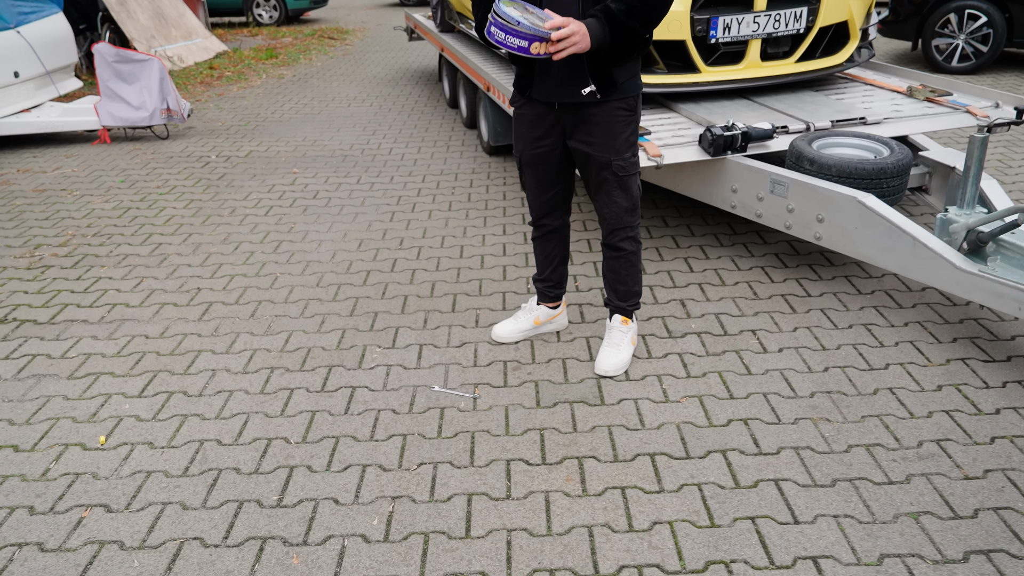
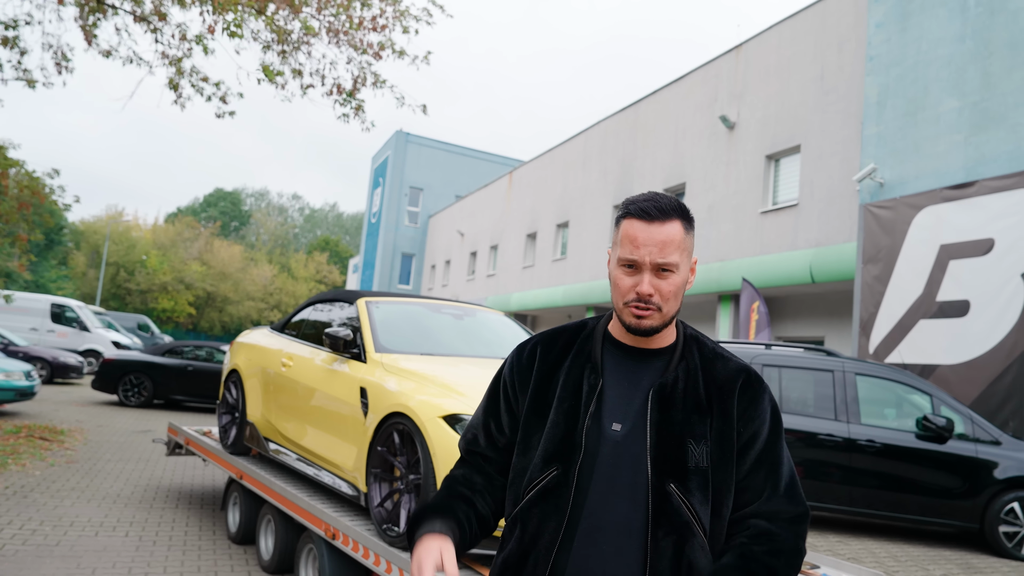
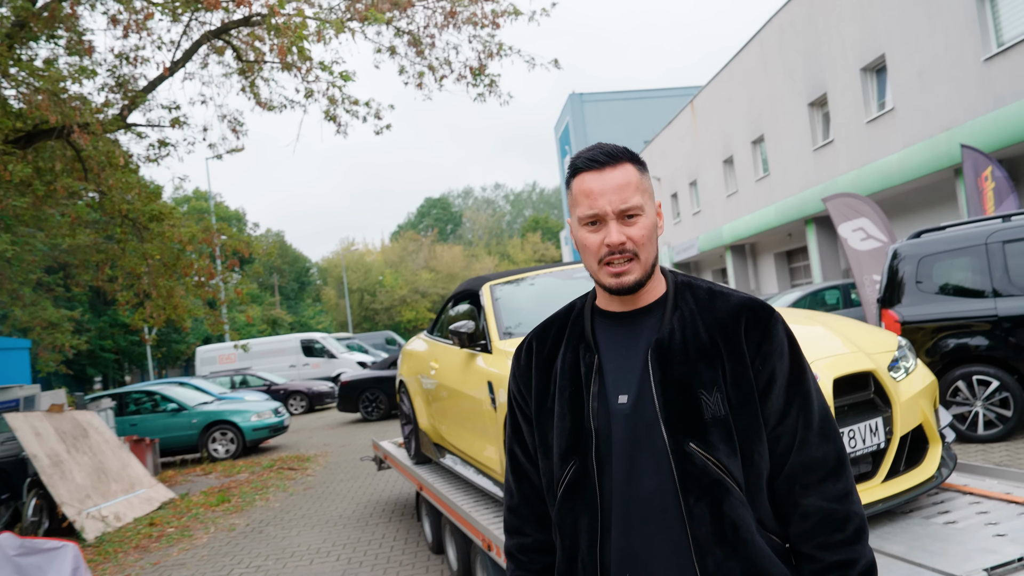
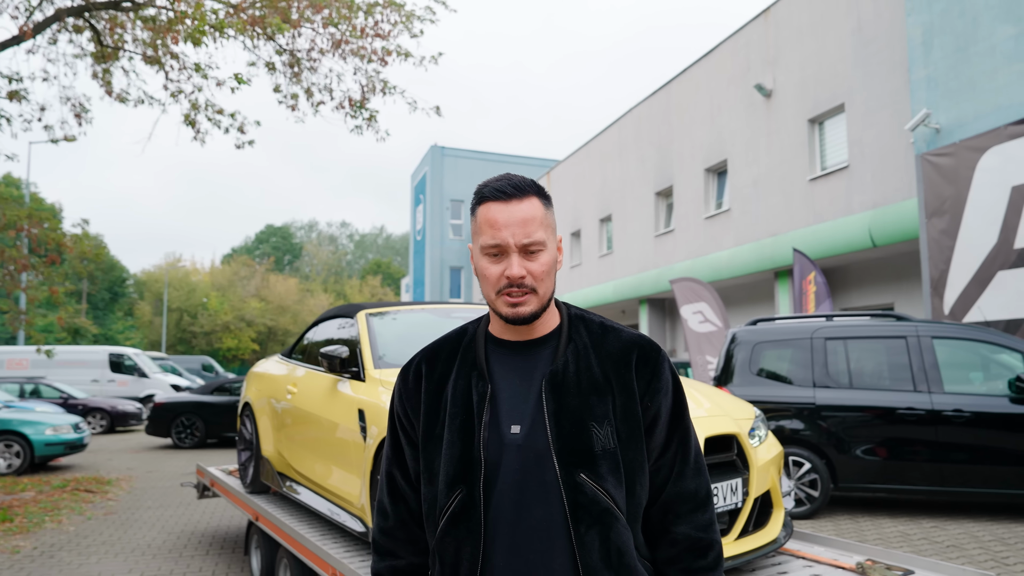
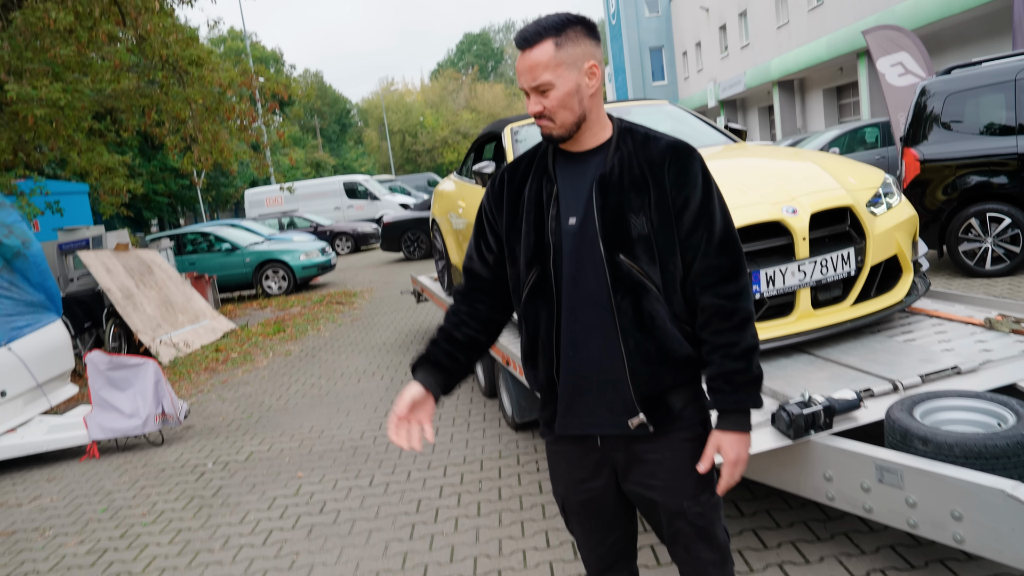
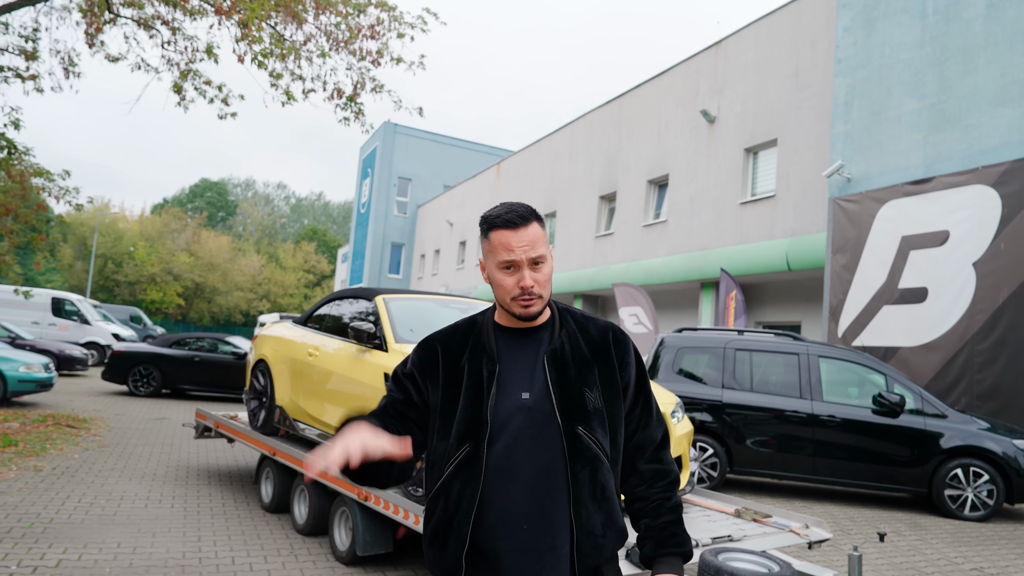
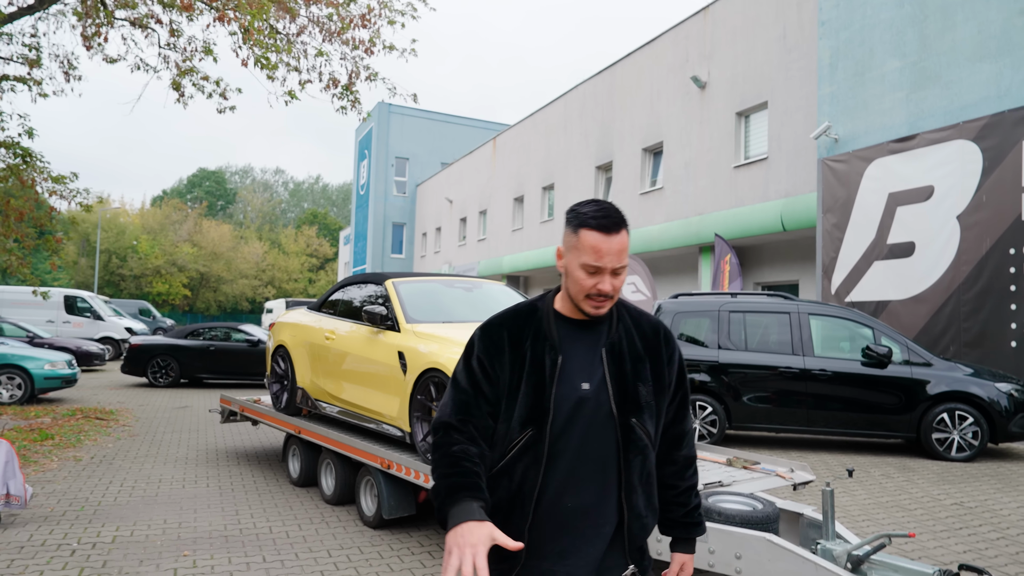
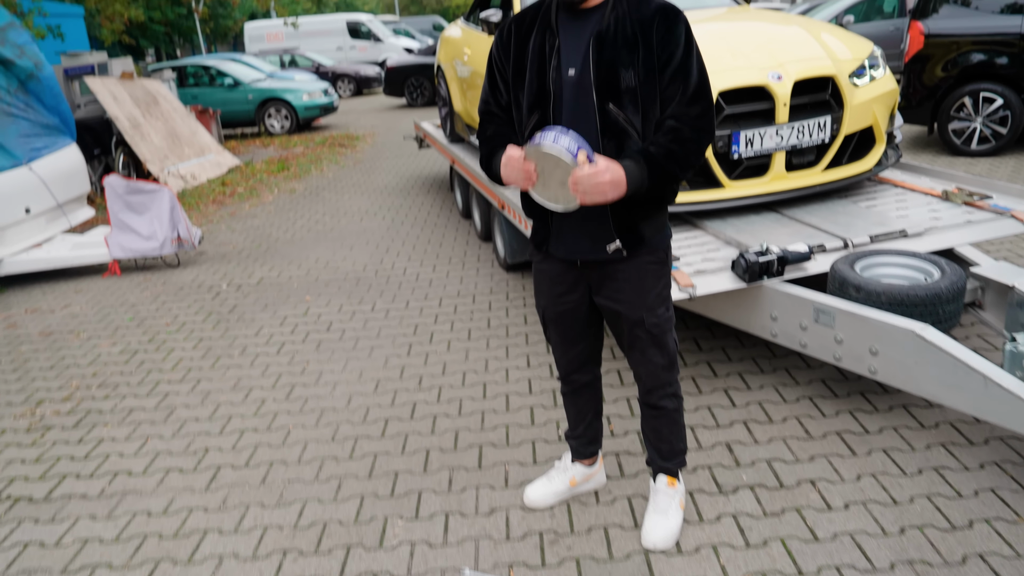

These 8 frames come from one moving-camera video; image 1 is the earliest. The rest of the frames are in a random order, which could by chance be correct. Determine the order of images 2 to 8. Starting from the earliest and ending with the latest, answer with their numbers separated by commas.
8, 5, 3, 4, 2, 6, 7
